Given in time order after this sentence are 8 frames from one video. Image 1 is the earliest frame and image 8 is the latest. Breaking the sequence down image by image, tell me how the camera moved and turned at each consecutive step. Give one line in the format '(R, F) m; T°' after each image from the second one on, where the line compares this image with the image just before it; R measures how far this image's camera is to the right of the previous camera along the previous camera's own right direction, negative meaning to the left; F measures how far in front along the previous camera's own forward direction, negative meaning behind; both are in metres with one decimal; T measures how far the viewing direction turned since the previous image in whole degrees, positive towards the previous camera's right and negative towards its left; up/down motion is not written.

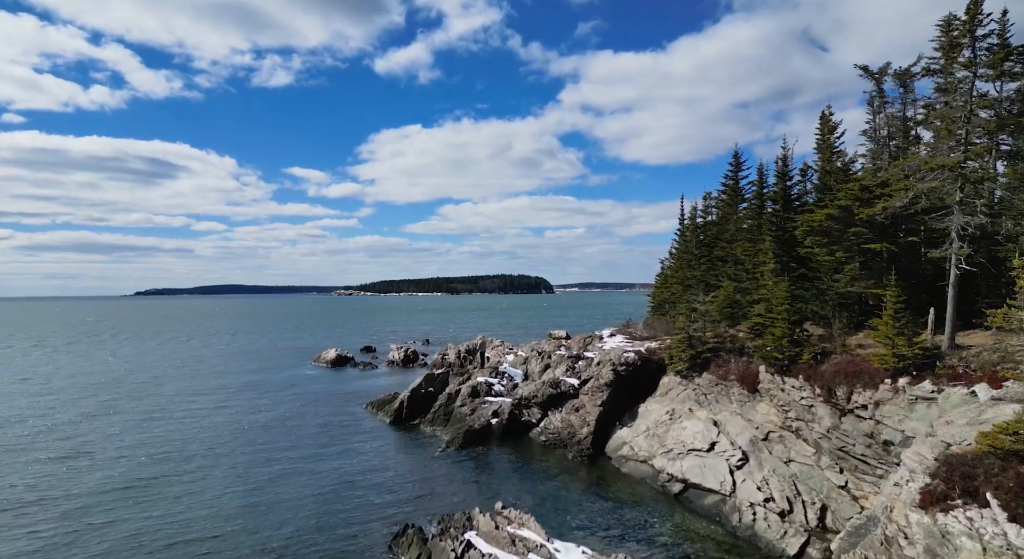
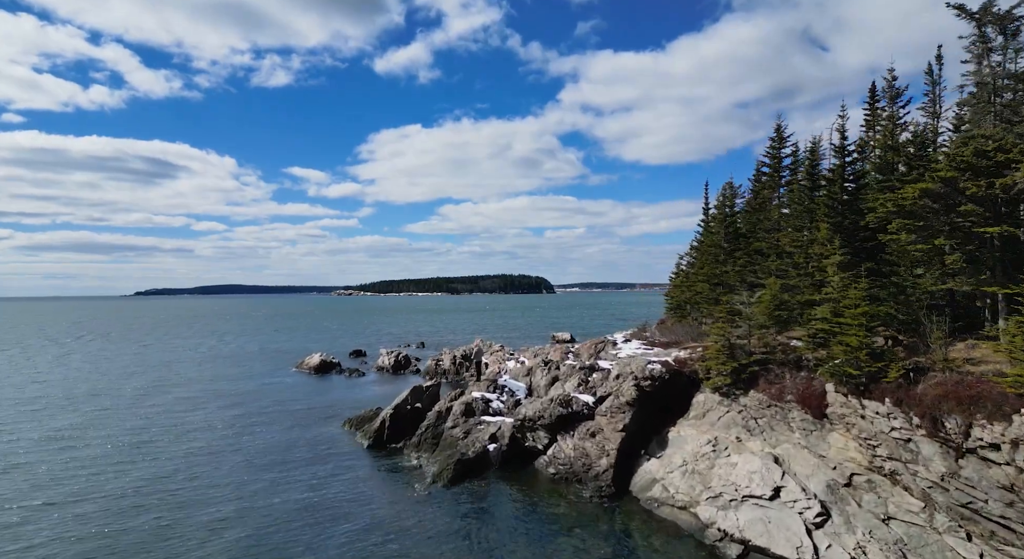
(-0.1, +6.4) m; 0°
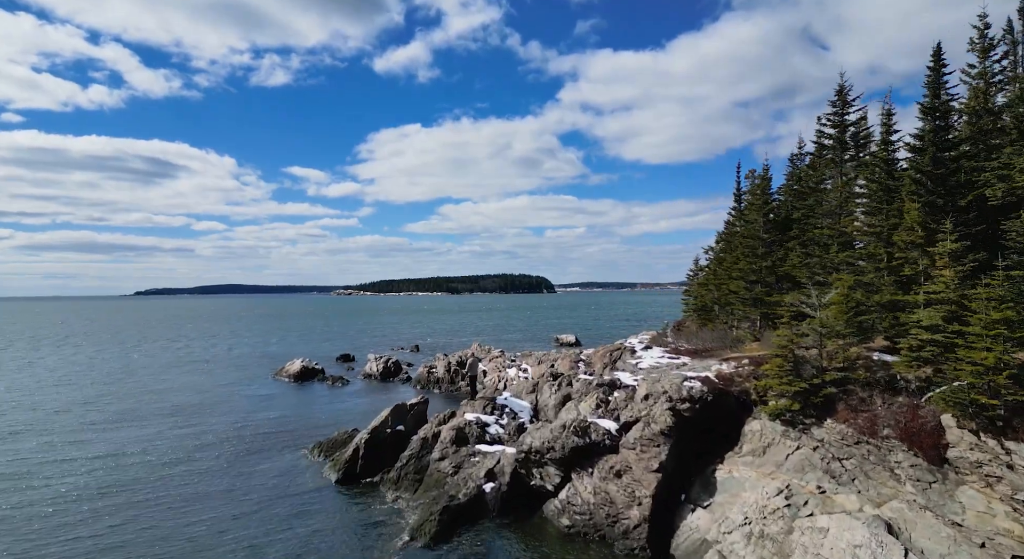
(-0.1, +6.4) m; 0°
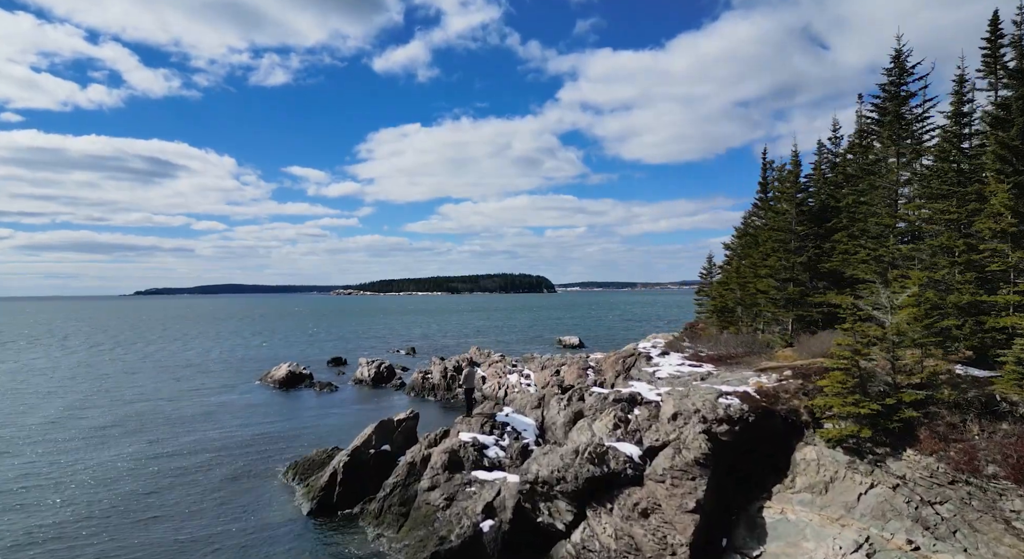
(-0.1, +4.0) m; 0°
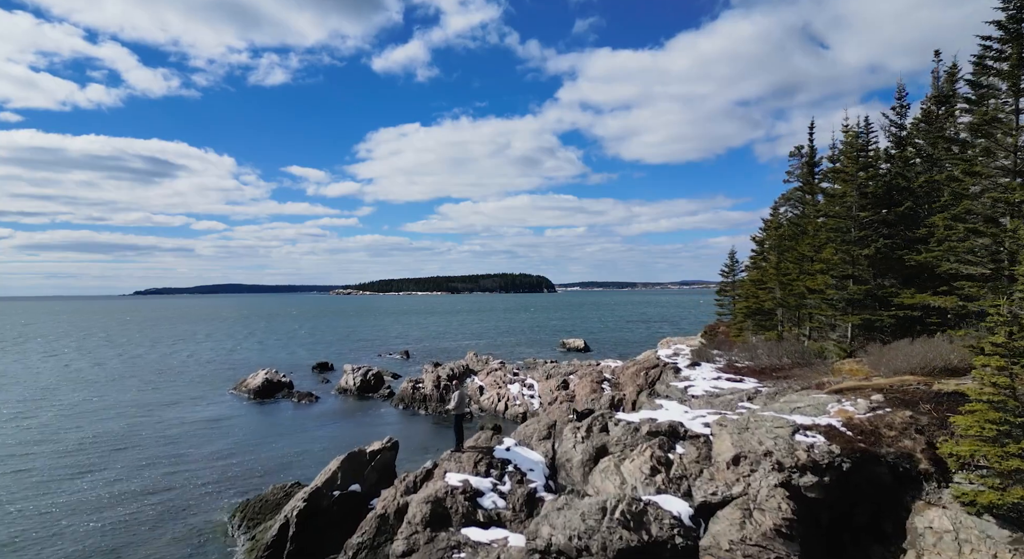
(-0.1, +5.6) m; 0°
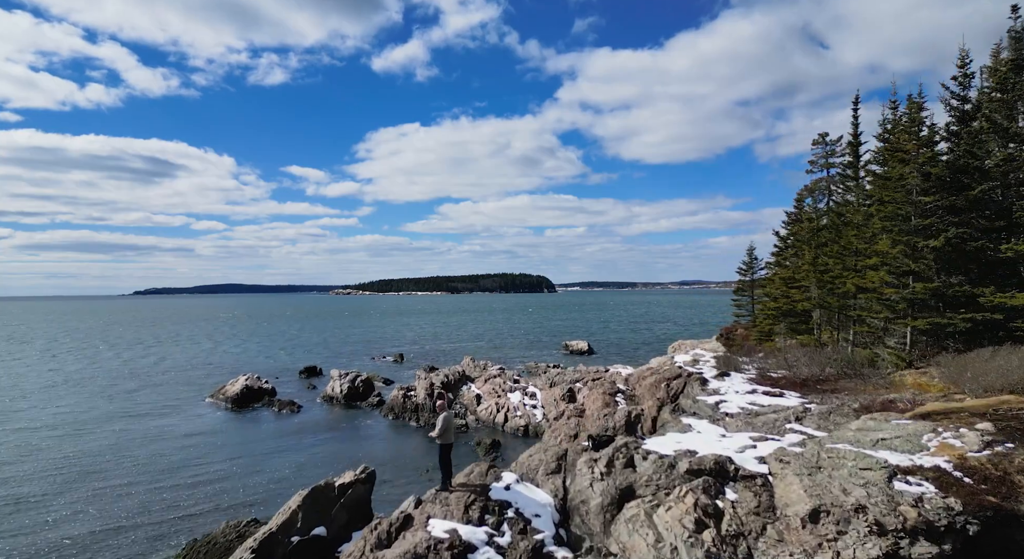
(0.0, +4.0) m; 0°
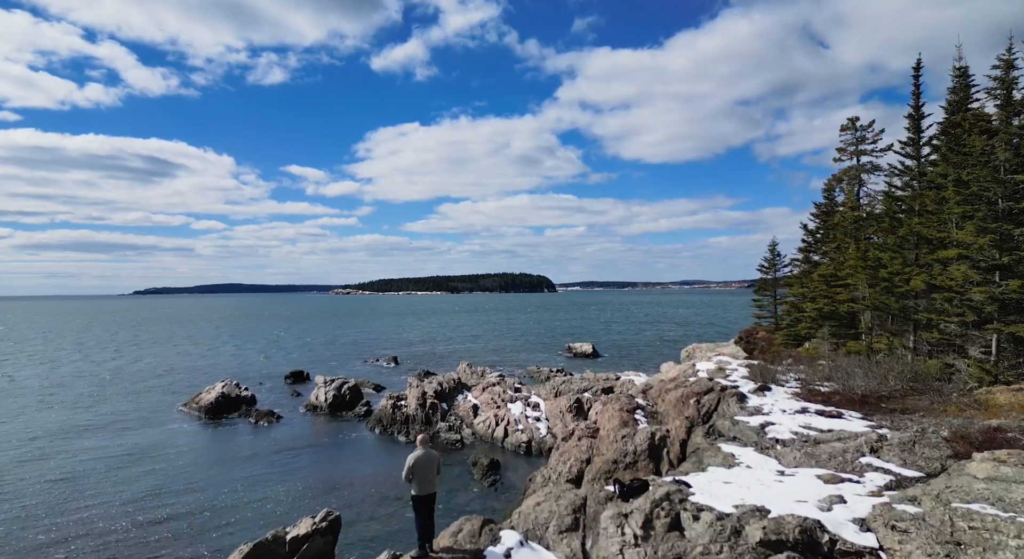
(-0.1, +4.1) m; 0°
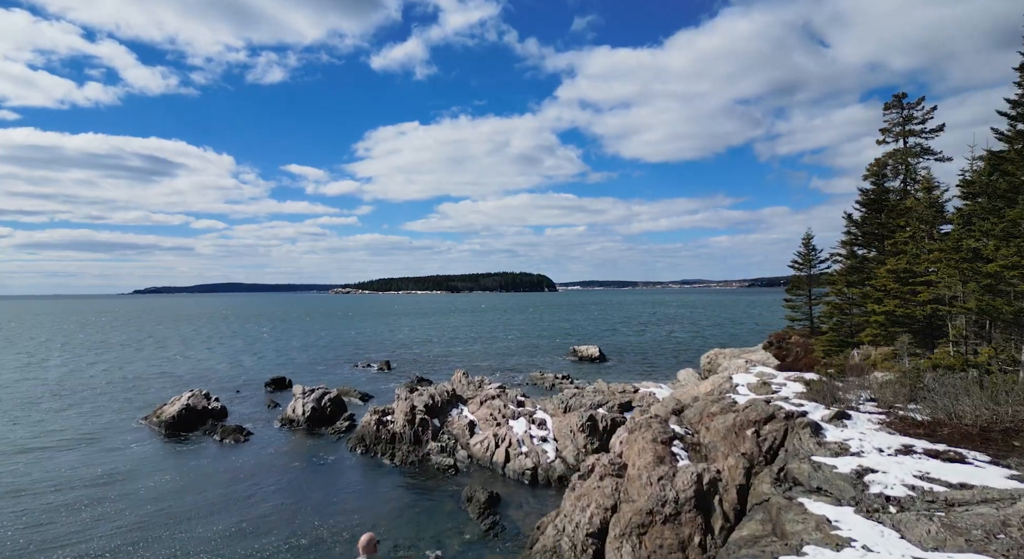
(-0.1, +5.1) m; 0°
